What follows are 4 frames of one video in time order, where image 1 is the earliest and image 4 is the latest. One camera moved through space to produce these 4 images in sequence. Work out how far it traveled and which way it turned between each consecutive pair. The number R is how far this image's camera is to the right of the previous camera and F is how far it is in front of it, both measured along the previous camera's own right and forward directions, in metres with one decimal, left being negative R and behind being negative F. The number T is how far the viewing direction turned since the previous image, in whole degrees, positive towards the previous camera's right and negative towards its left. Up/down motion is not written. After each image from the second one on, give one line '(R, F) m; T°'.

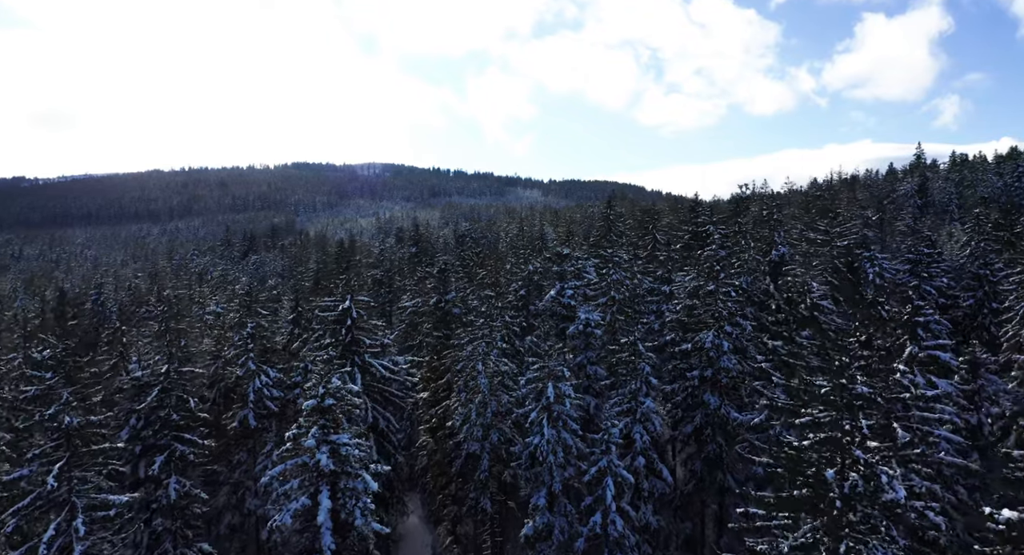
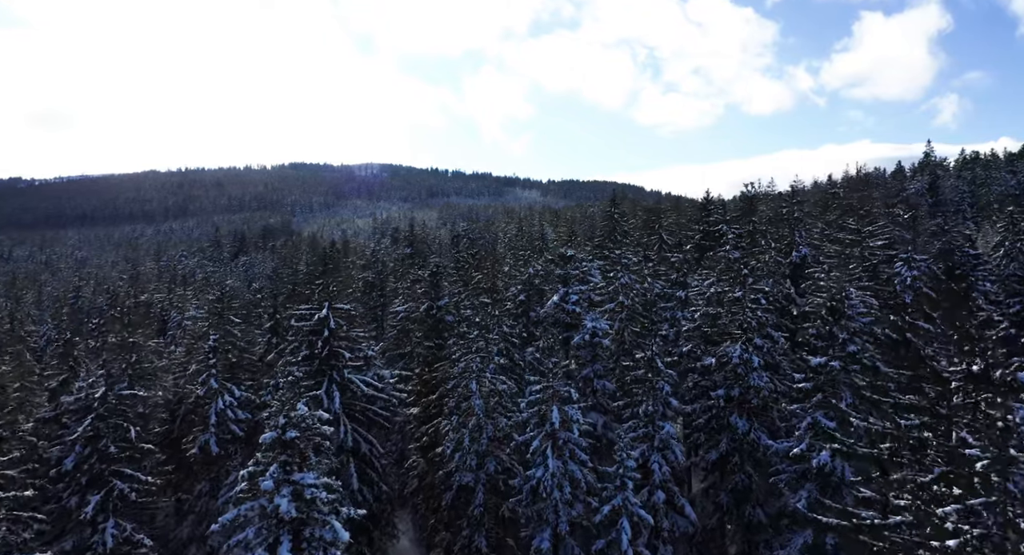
(0.0, +4.7) m; 0°
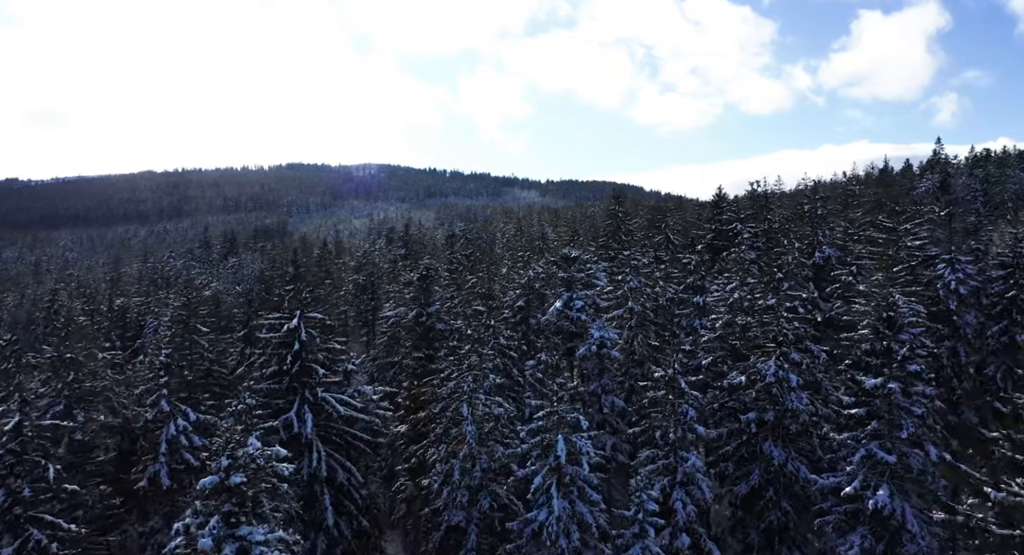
(0.0, +4.5) m; 0°
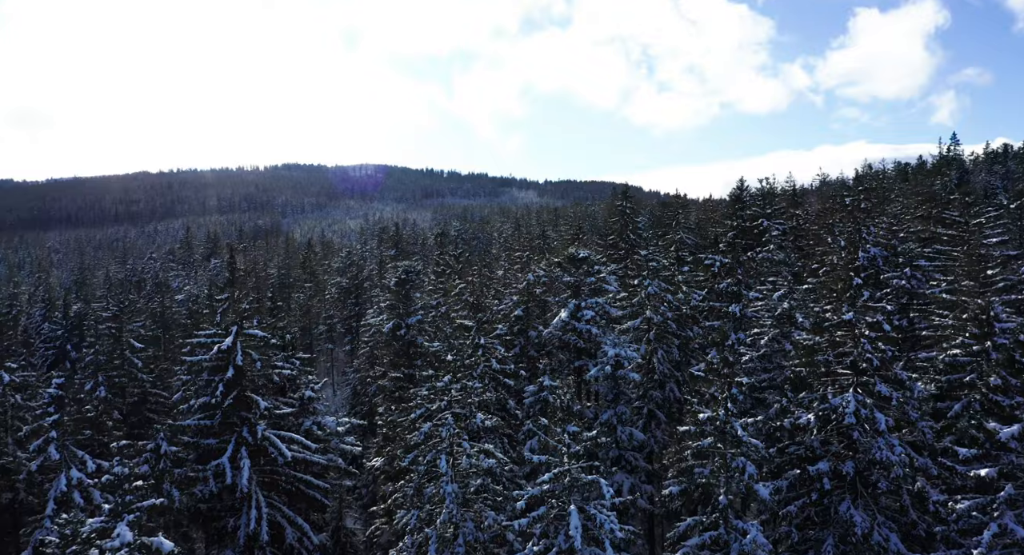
(+0.1, +6.9) m; 0°
